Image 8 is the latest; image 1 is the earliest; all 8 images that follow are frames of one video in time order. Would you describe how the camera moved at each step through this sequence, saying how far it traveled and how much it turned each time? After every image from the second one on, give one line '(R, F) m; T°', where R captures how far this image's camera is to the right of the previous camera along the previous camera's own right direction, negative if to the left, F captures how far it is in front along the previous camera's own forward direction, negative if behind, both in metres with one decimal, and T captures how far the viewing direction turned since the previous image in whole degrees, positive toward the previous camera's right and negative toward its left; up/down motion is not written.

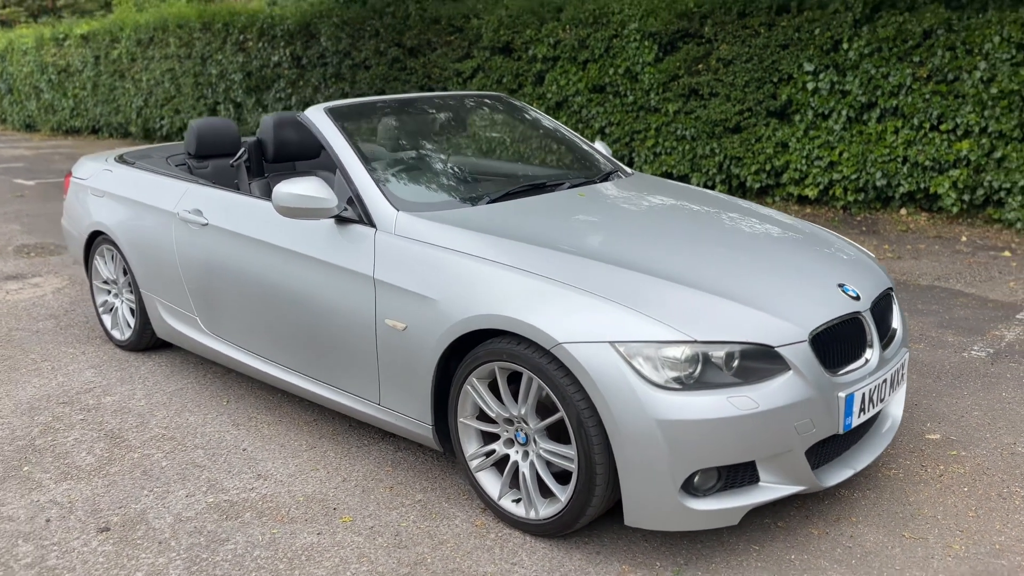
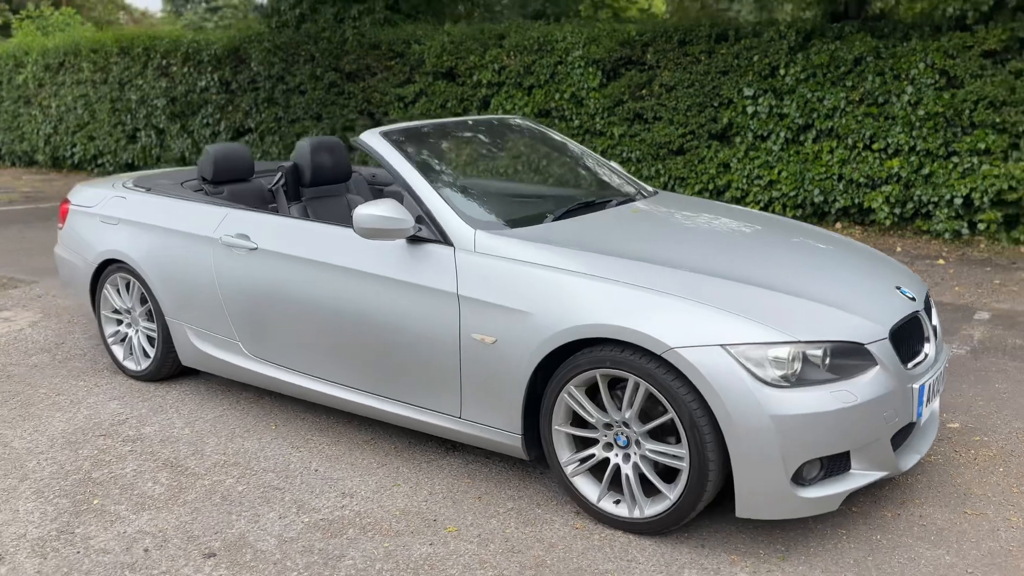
(-0.7, -0.1) m; +7°
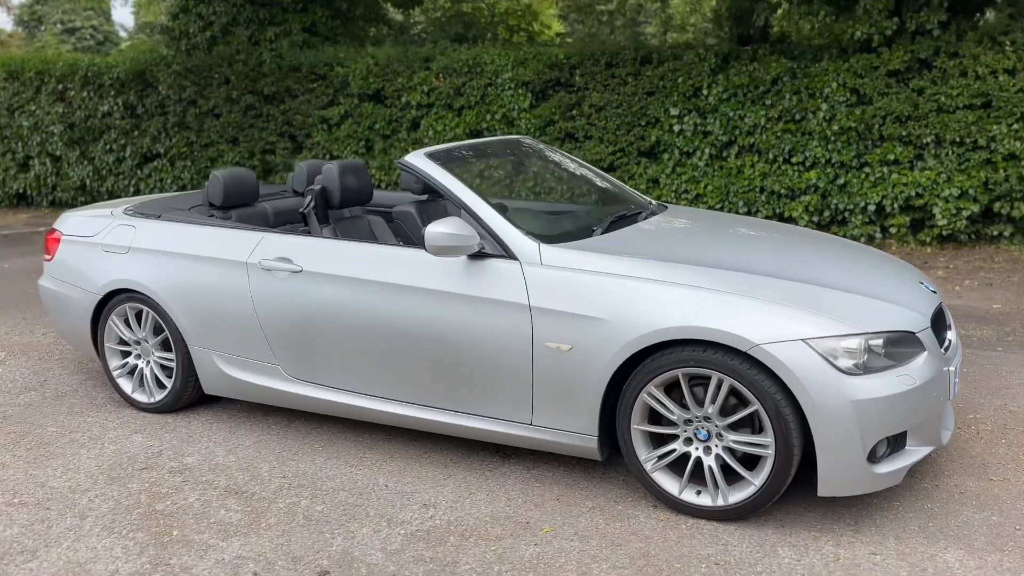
(-0.8, -0.1) m; +8°
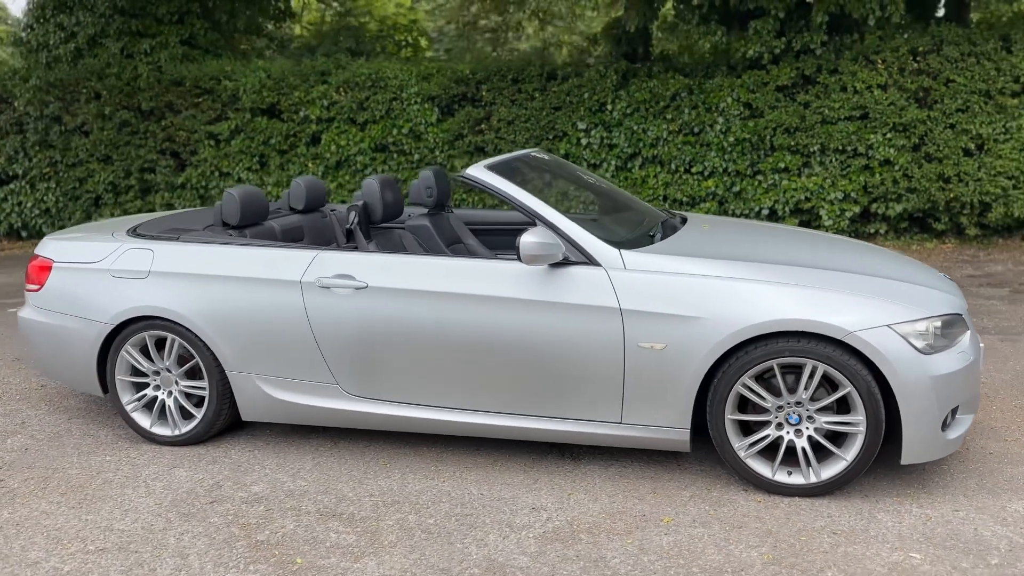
(-1.1, 0.0) m; +11°
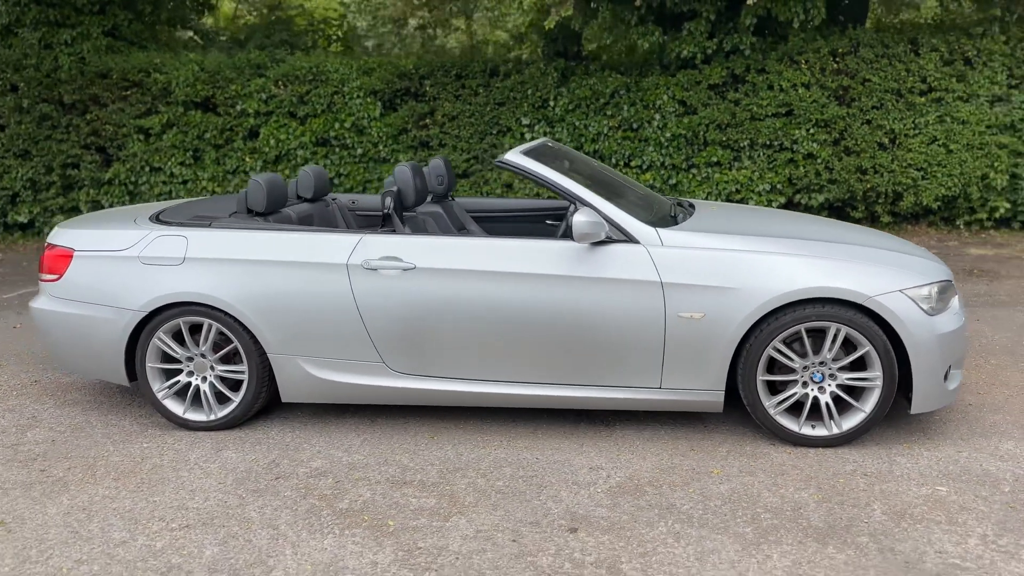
(-0.7, -0.2) m; +7°
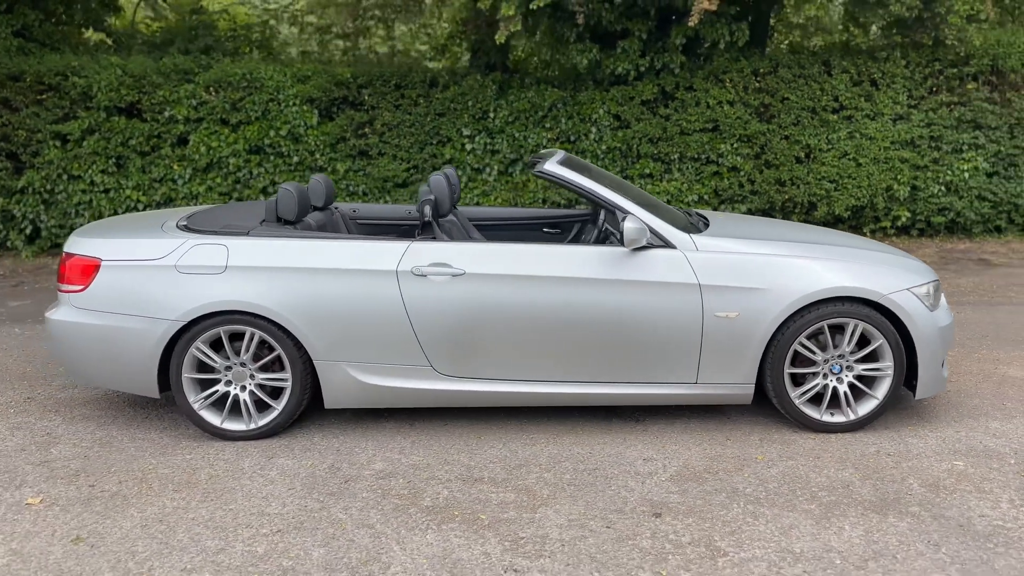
(-0.9, -0.1) m; +8°
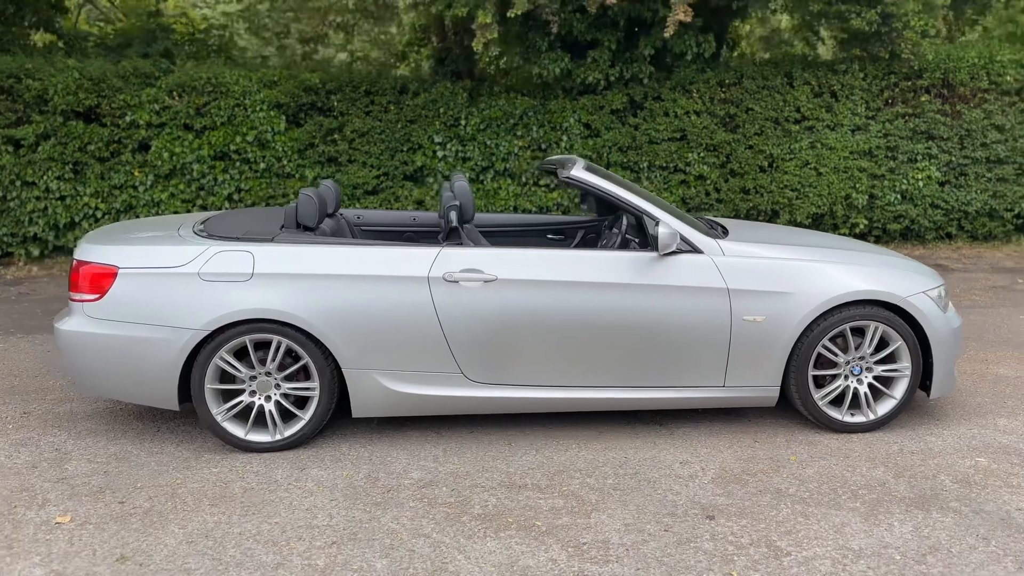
(-0.5, 0.0) m; +4°
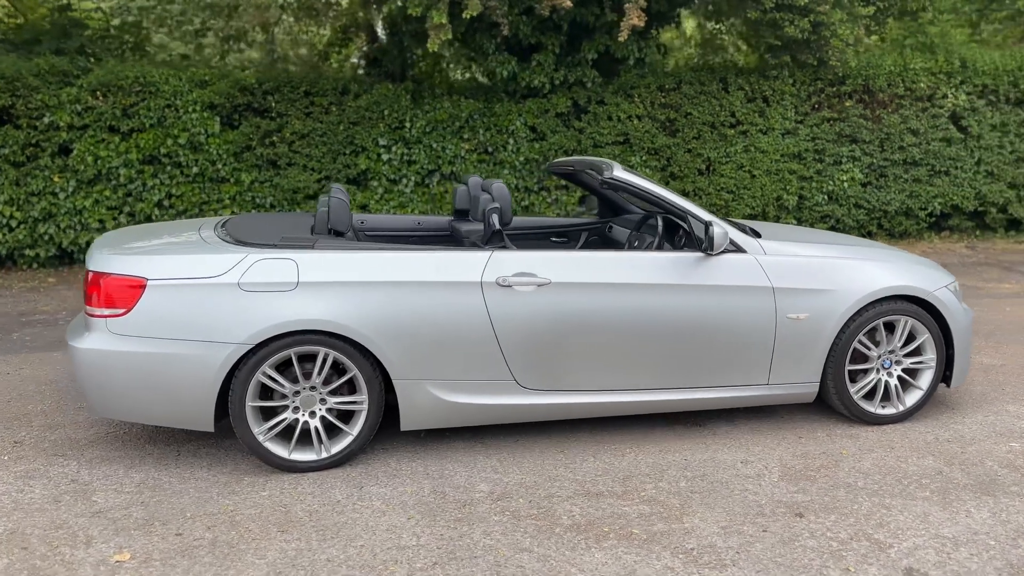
(-0.8, +0.2) m; +8°
